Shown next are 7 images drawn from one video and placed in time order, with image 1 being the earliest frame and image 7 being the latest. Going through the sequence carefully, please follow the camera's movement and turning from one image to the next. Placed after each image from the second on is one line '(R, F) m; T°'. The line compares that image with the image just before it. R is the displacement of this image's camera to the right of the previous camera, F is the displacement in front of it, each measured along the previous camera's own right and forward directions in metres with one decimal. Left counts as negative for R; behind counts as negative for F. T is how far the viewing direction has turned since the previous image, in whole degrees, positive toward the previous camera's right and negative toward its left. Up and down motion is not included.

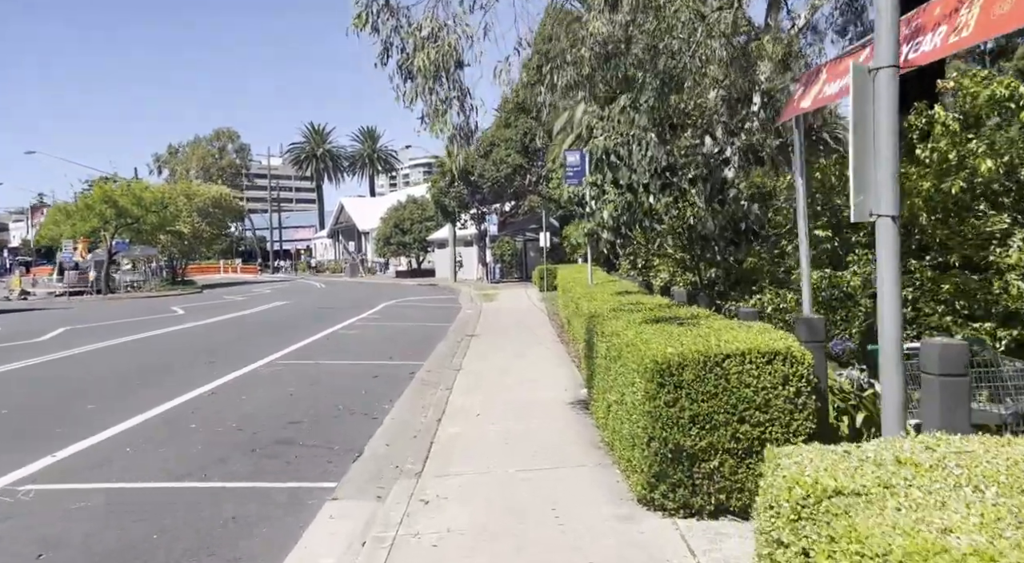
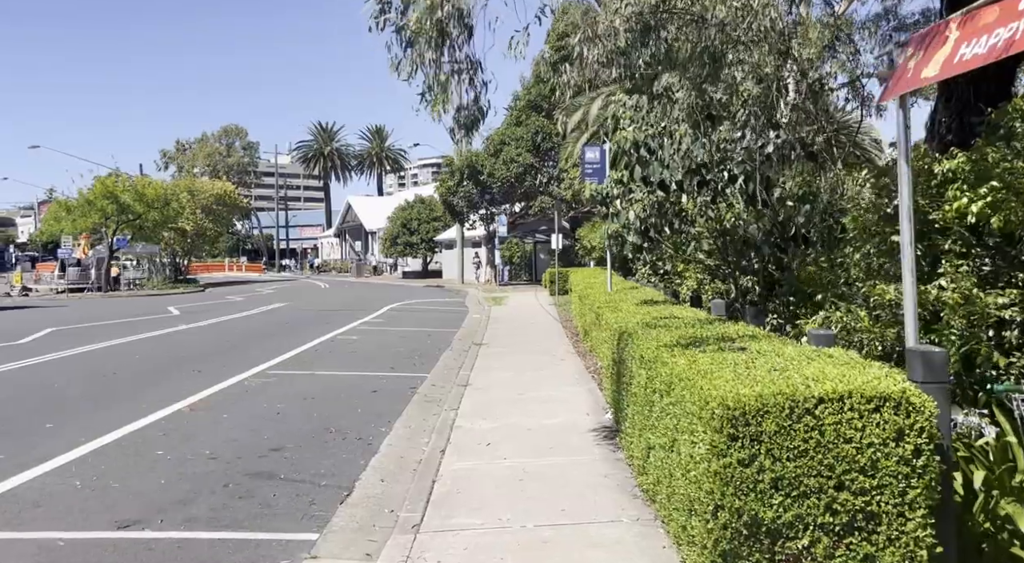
(-0.1, +0.9) m; -1°
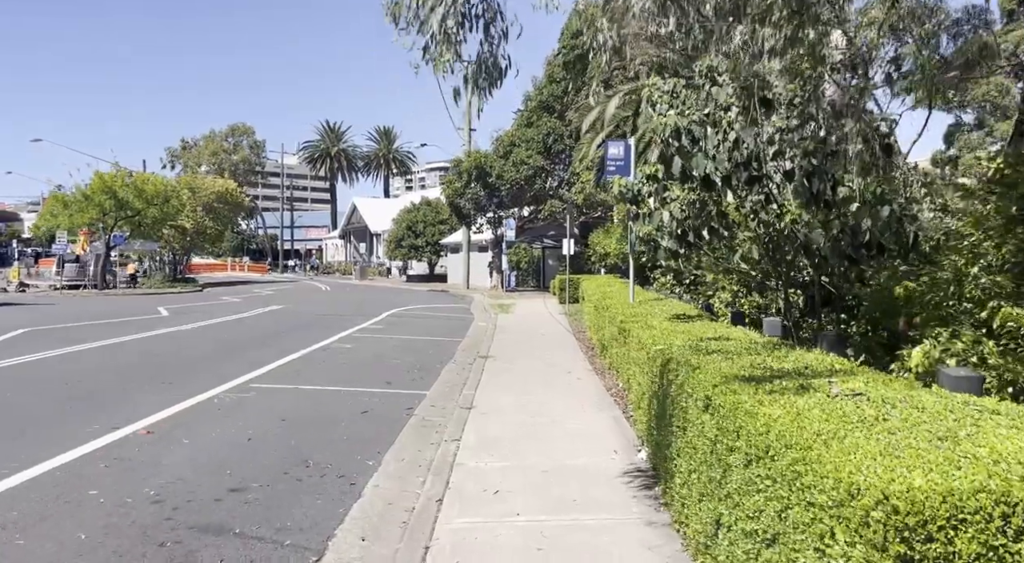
(-0.1, +1.2) m; 0°
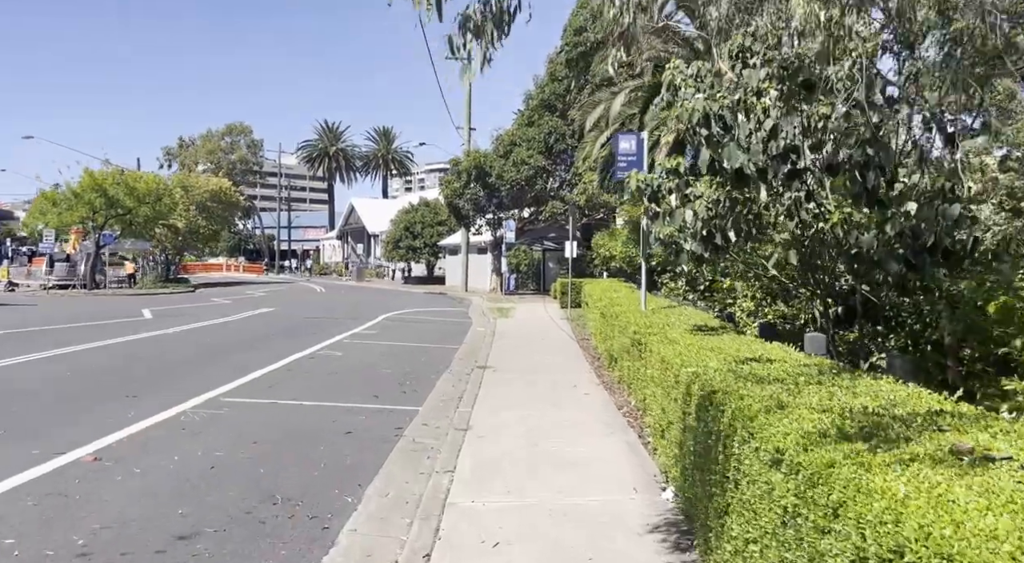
(0.0, +0.9) m; 0°
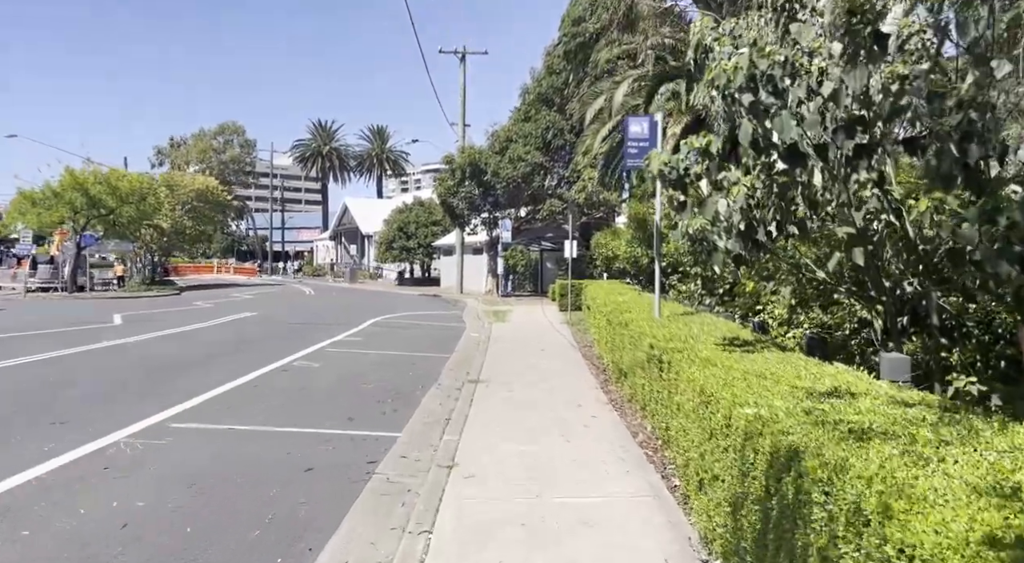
(0.0, +1.2) m; 0°
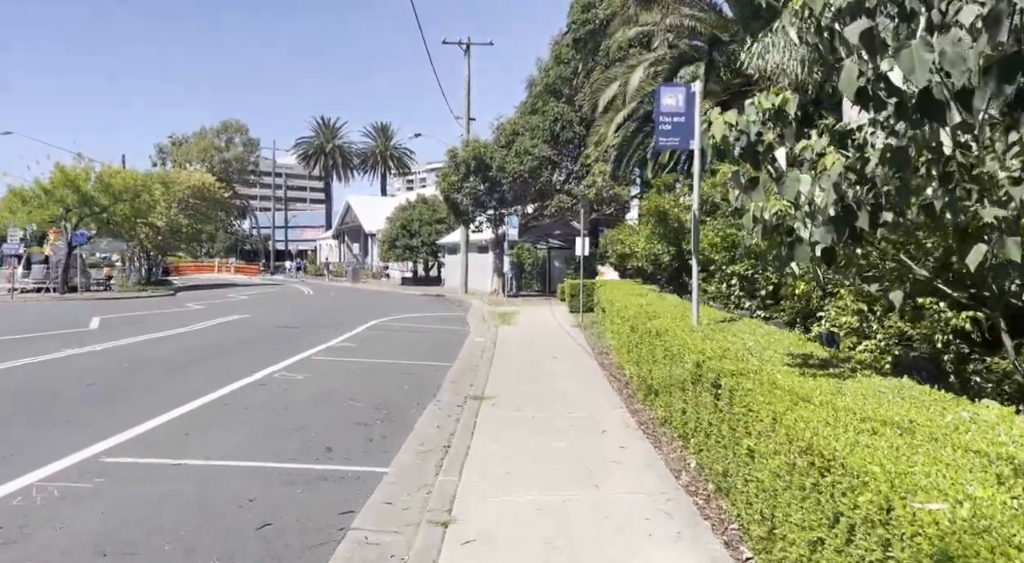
(0.0, +1.3) m; 0°
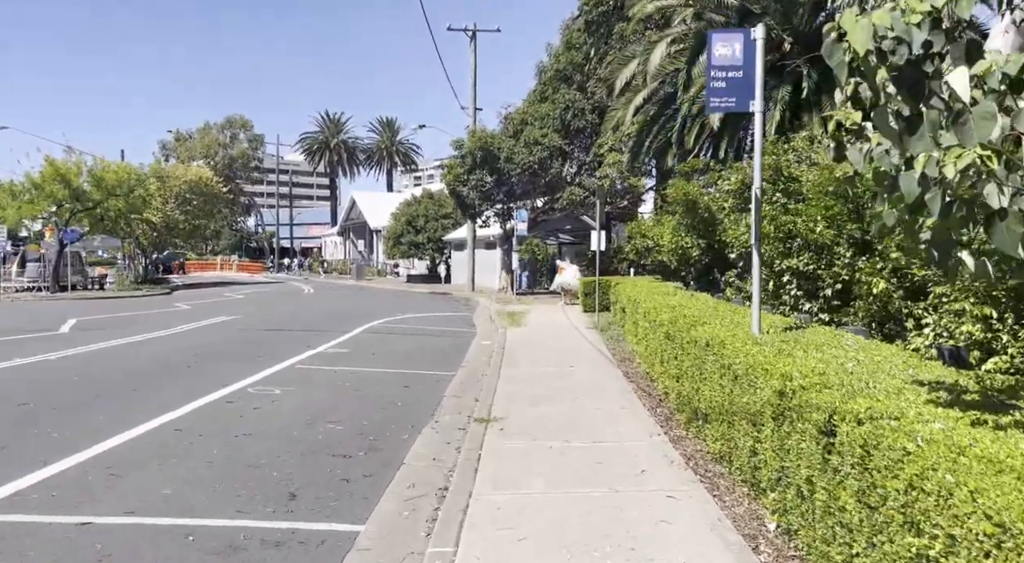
(0.0, +1.5) m; -1°
